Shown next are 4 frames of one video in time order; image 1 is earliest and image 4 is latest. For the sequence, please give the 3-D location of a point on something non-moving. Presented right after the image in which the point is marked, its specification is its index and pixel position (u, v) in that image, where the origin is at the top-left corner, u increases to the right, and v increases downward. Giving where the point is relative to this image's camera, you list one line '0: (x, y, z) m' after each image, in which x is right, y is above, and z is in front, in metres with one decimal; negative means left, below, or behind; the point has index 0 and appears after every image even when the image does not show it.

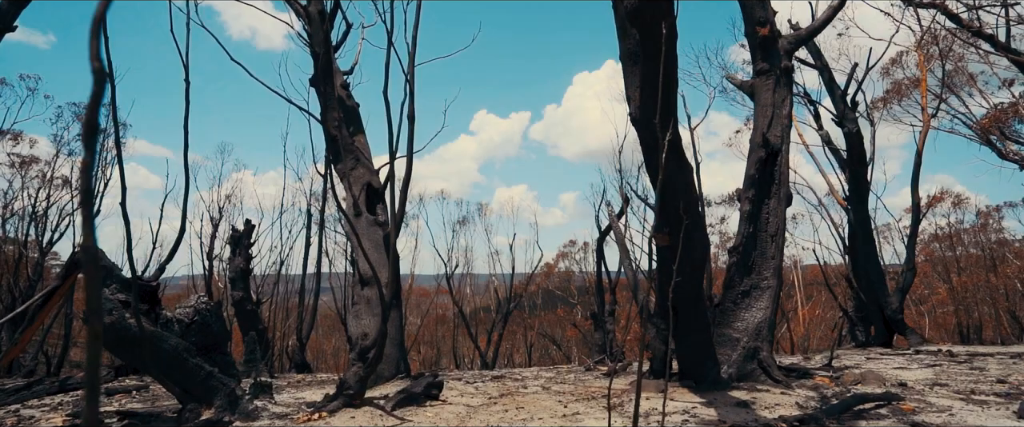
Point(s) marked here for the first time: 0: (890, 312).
0: (+7.1, -1.9, +13.5) m
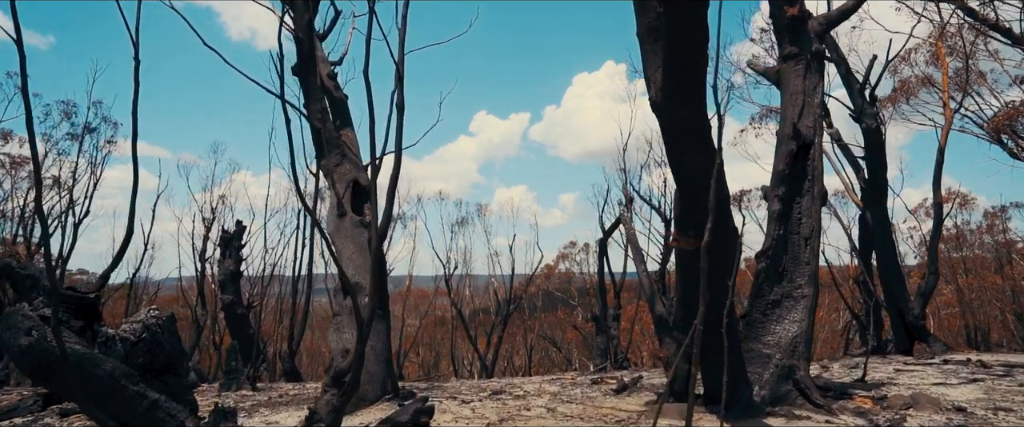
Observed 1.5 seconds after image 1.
0: (+7.1, -1.9, +12.8) m
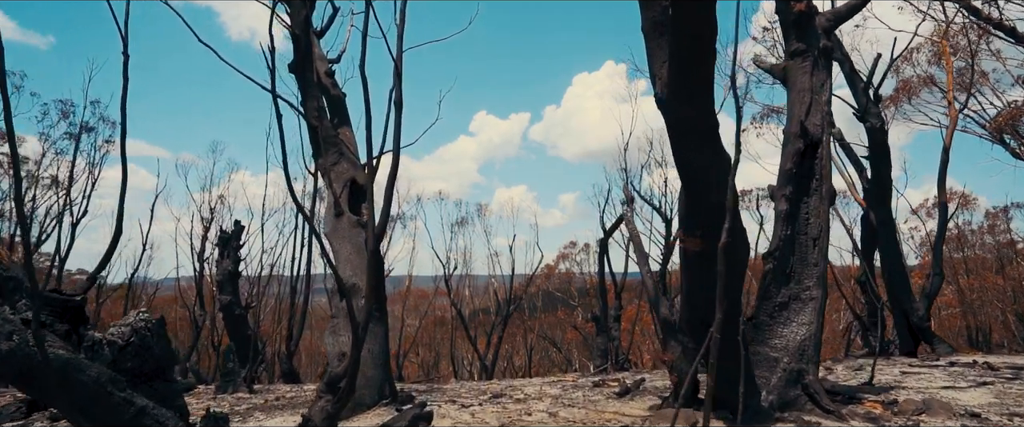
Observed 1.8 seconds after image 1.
0: (+7.1, -1.9, +12.6) m
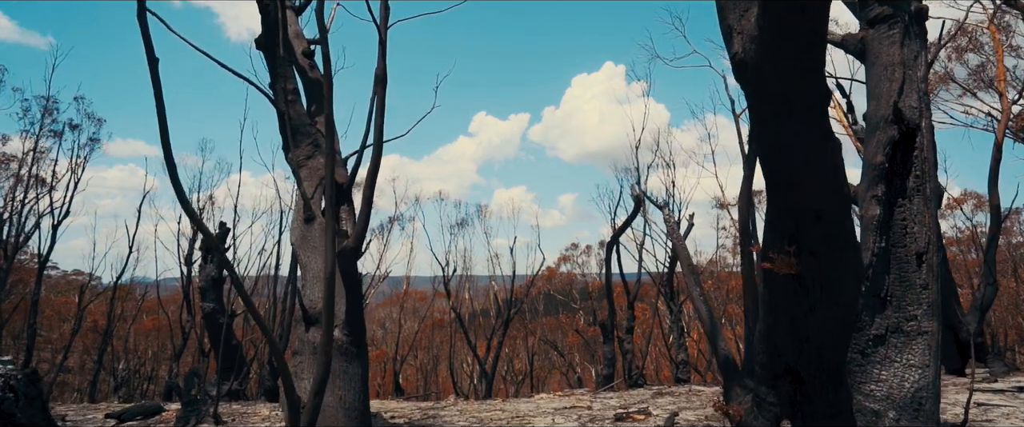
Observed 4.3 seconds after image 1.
0: (+7.1, -1.9, +11.4) m
